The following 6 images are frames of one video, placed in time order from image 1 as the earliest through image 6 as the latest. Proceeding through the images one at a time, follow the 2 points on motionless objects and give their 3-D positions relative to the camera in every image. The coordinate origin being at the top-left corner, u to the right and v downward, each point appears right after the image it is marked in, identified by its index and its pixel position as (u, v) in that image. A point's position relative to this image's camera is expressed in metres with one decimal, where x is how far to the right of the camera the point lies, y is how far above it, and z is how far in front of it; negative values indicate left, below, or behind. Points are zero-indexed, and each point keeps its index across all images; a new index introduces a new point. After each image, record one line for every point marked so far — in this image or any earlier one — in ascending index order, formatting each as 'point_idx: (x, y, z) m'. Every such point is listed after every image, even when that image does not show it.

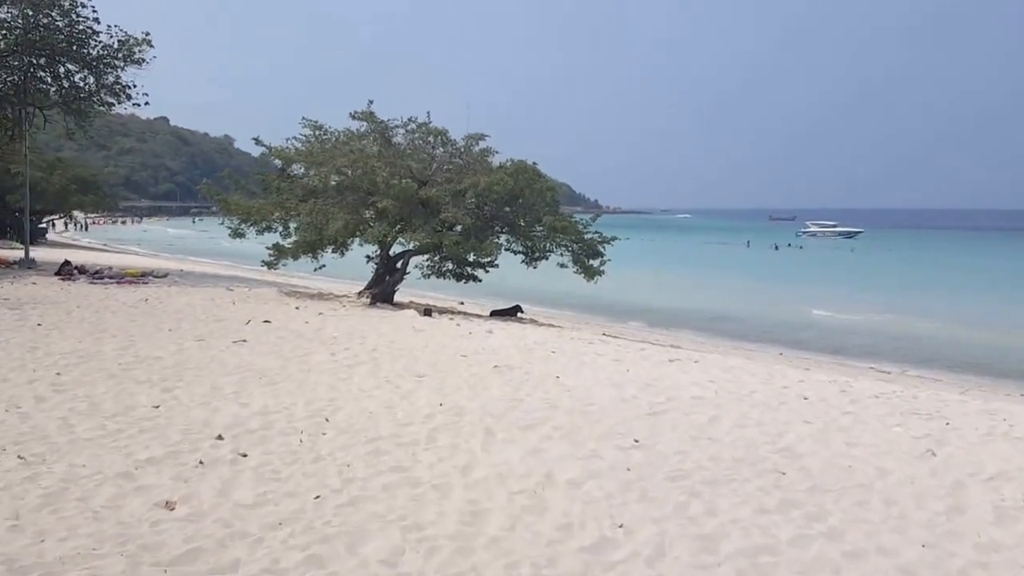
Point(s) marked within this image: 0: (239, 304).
0: (-4.8, -0.3, +15.2) m
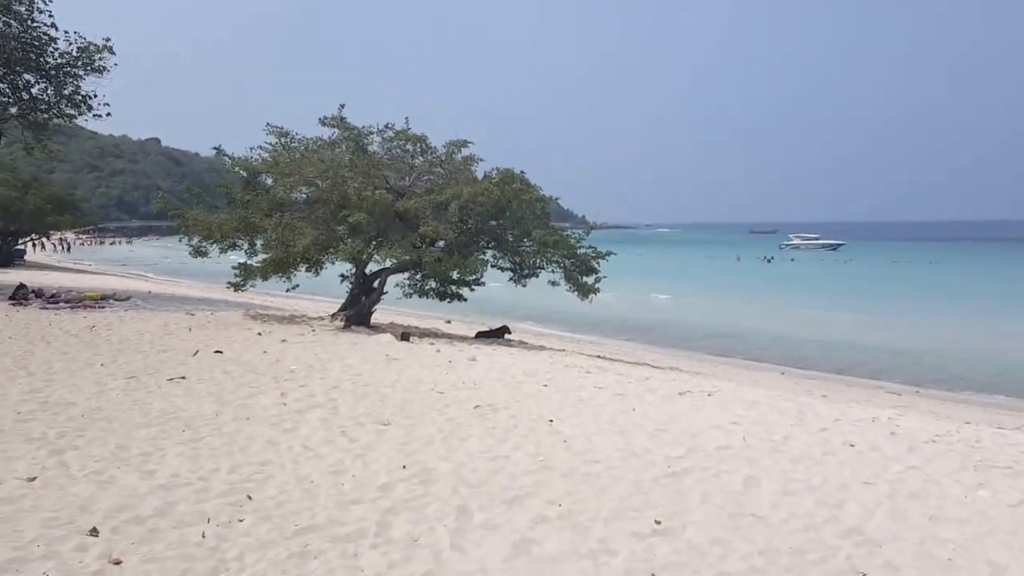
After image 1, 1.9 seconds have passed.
0: (-5.0, -0.7, +13.6) m
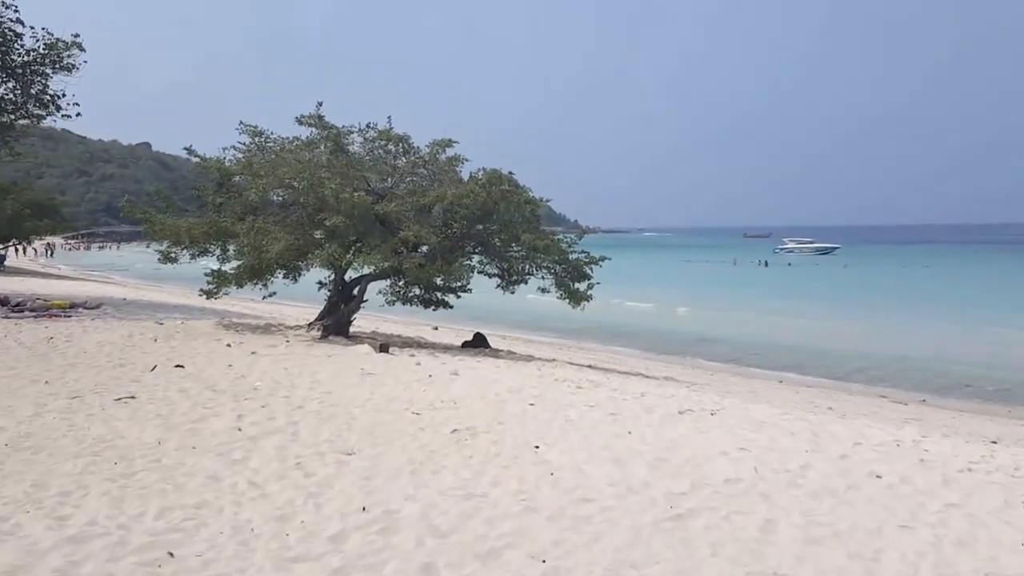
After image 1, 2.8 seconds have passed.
0: (-5.2, -0.8, +12.8) m
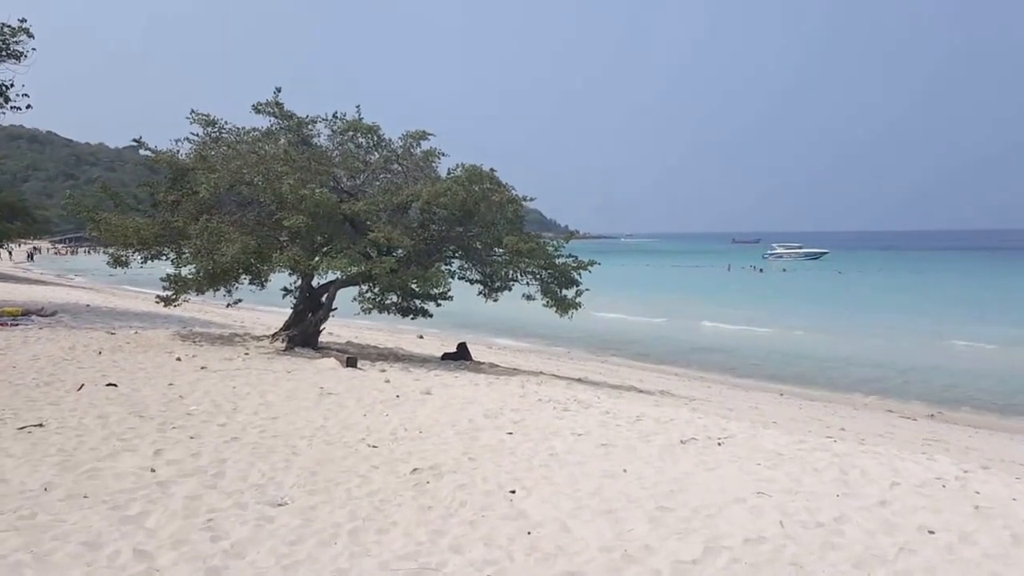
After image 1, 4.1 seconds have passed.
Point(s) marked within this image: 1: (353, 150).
0: (-5.4, -0.9, +11.5) m
1: (-2.5, +2.1, +13.4) m
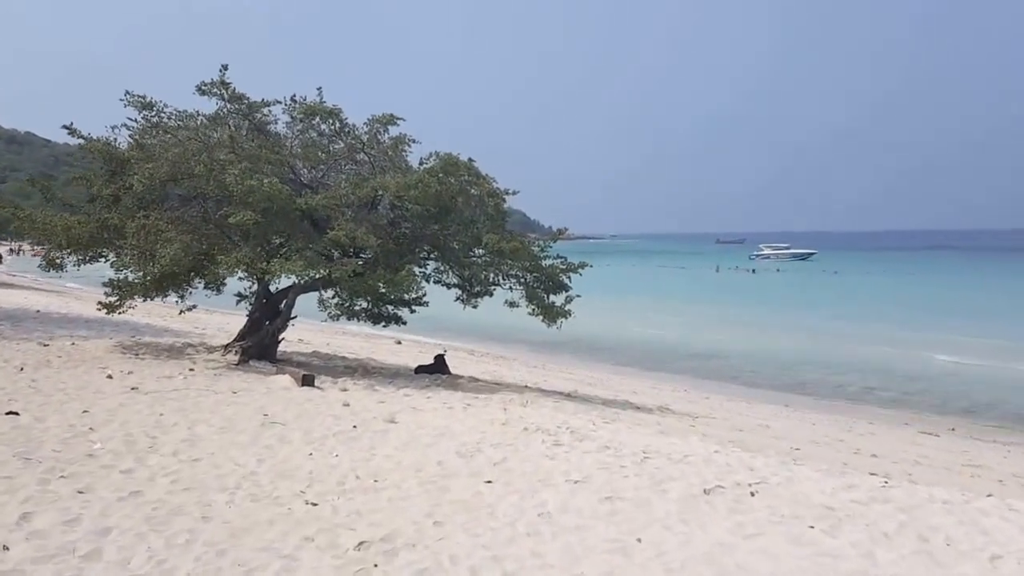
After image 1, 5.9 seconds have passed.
0: (-5.6, -1.0, +10.0) m
1: (-2.7, +2.0, +11.9) m
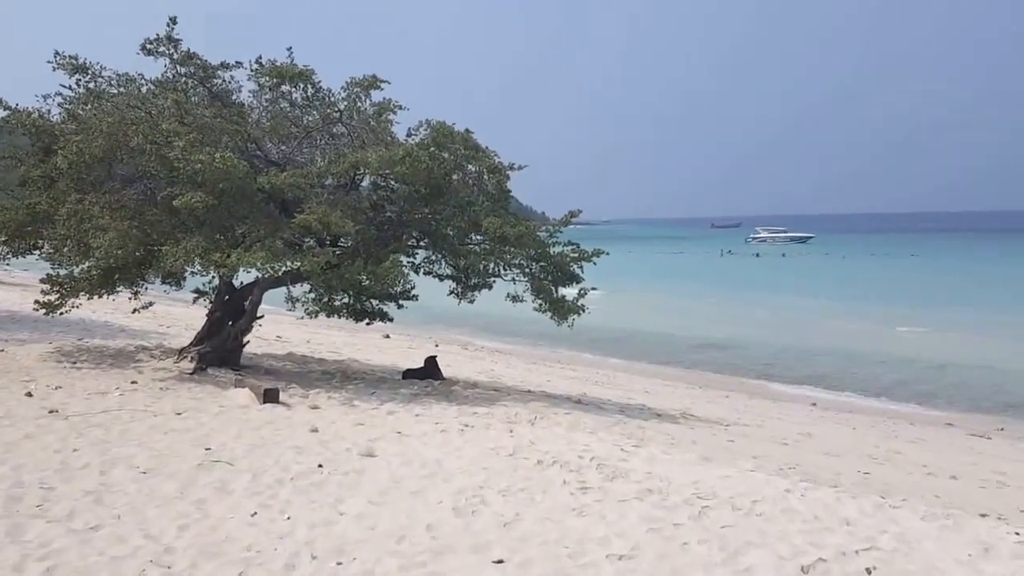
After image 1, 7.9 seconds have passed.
0: (-5.6, -1.0, +8.3) m
1: (-2.7, +2.1, +10.2) m
